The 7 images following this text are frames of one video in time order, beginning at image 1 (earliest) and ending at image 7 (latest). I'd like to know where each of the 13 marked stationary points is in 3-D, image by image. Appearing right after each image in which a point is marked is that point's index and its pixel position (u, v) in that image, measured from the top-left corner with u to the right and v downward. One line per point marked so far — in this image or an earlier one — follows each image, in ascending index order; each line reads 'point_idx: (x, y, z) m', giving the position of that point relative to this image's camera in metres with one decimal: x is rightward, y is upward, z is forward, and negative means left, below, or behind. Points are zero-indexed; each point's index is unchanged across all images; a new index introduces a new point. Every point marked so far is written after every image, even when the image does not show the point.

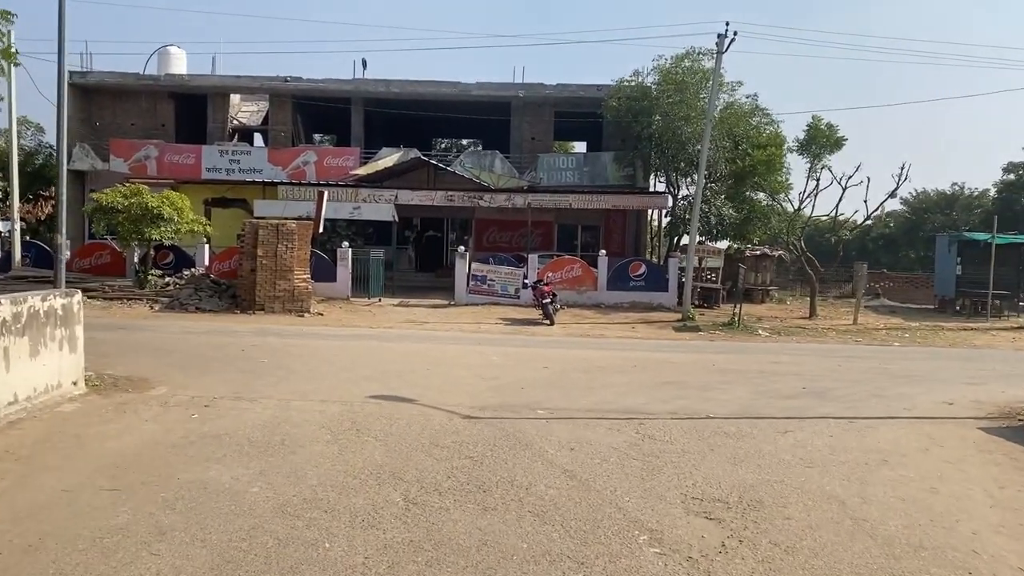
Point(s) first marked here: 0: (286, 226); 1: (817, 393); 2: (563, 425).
0: (-5.1, +1.4, +19.1) m
1: (+3.3, -1.1, +9.2) m
2: (+0.4, -1.1, +6.8) m
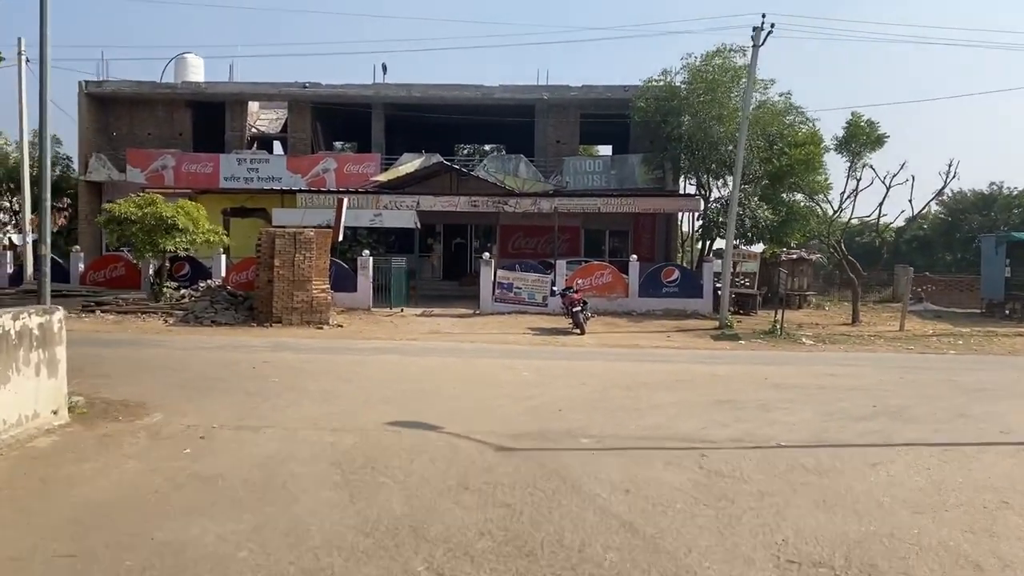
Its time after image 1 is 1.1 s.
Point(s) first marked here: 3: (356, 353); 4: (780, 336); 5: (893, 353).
0: (-4.5, +1.2, +18.3) m
1: (+3.6, -1.2, +8.1) m
2: (+0.7, -1.2, +5.8) m
3: (-2.5, -1.0, +13.5) m
4: (+5.6, -1.0, +17.6) m
5: (+6.9, -1.2, +15.4) m
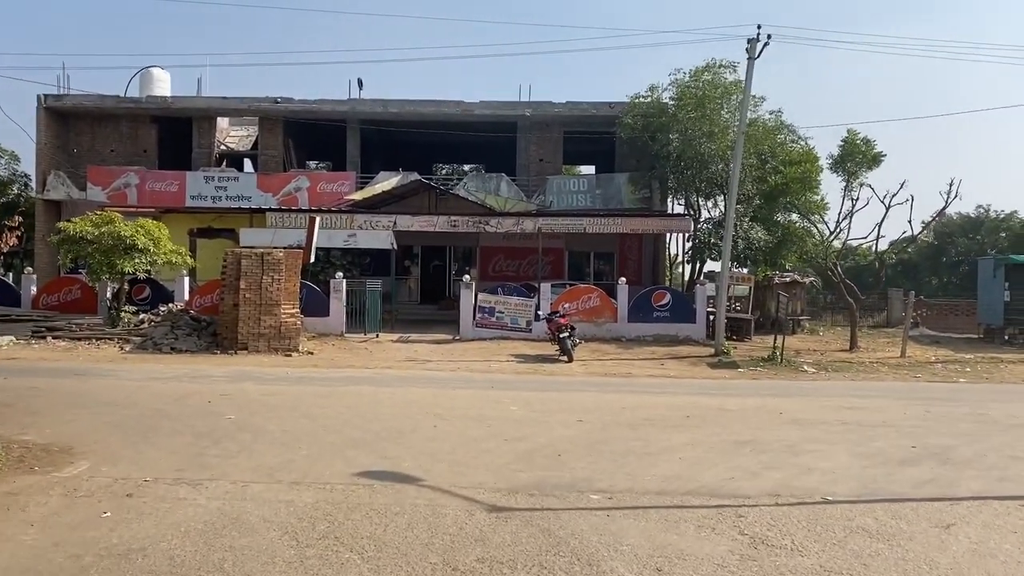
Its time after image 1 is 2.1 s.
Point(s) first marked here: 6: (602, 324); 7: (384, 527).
0: (-4.8, +0.7, +17.2) m
1: (+3.5, -1.4, +7.1) m
2: (+0.7, -1.3, +4.8) m
3: (-2.7, -1.4, +12.4) m
4: (+5.2, -1.5, +16.7) m
5: (+6.6, -1.6, +14.5) m
6: (+2.0, -0.8, +19.2) m
7: (-0.7, -1.3, +4.6) m
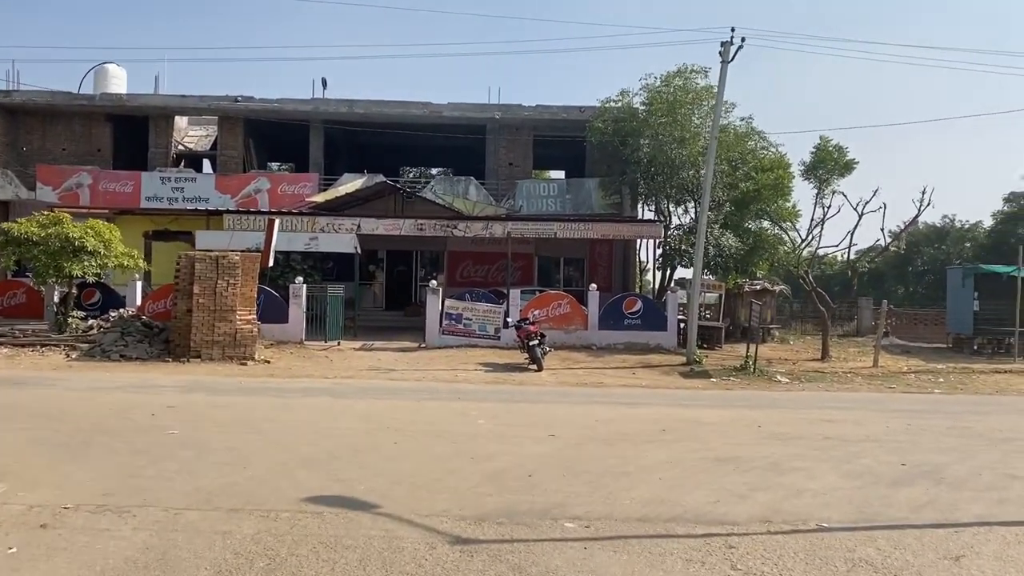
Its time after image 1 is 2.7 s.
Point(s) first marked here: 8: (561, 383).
0: (-5.5, +0.6, +16.4) m
1: (+3.3, -1.4, +6.7) m
2: (+0.5, -1.3, +4.2) m
3: (-3.1, -1.5, +11.7) m
4: (+4.6, -1.6, +16.3) m
5: (+6.1, -1.8, +14.2) m
6: (+1.3, -1.0, +18.7) m
7: (-0.9, -1.3, +4.0) m
8: (+0.8, -1.6, +14.3) m
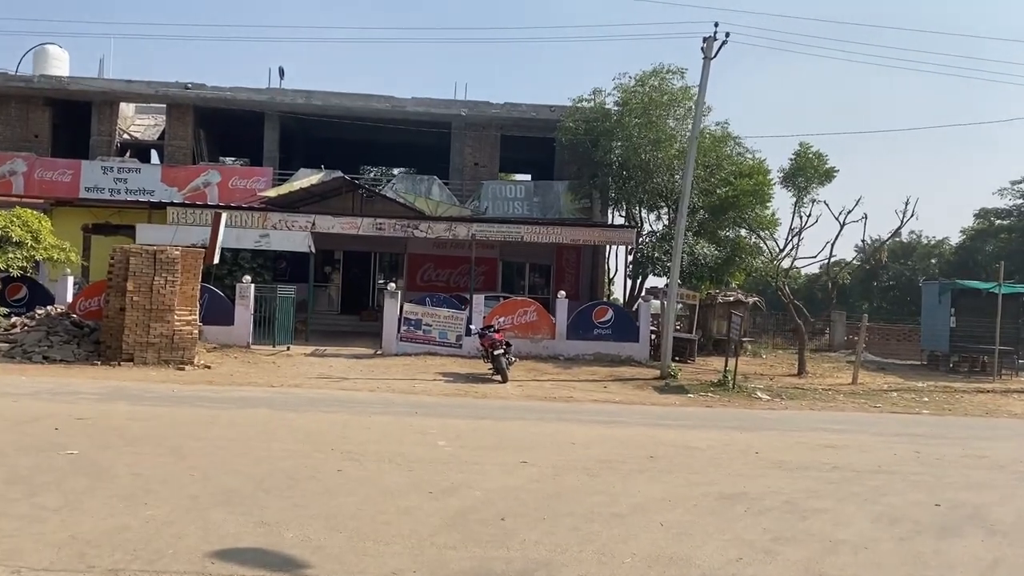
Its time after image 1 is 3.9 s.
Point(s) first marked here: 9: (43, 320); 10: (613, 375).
0: (-6.1, +0.6, +15.0) m
1: (+3.1, -1.5, +5.7) m
2: (+0.4, -1.3, +3.1) m
3: (-3.6, -1.4, +10.4) m
4: (+3.9, -1.8, +15.4) m
5: (+5.5, -2.0, +13.3) m
6: (+0.6, -1.1, +17.6) m
7: (-0.9, -1.3, +2.8) m
8: (+0.3, -1.7, +13.1) m
9: (-8.7, -0.6, +15.9) m
10: (+1.9, -1.6, +16.1) m
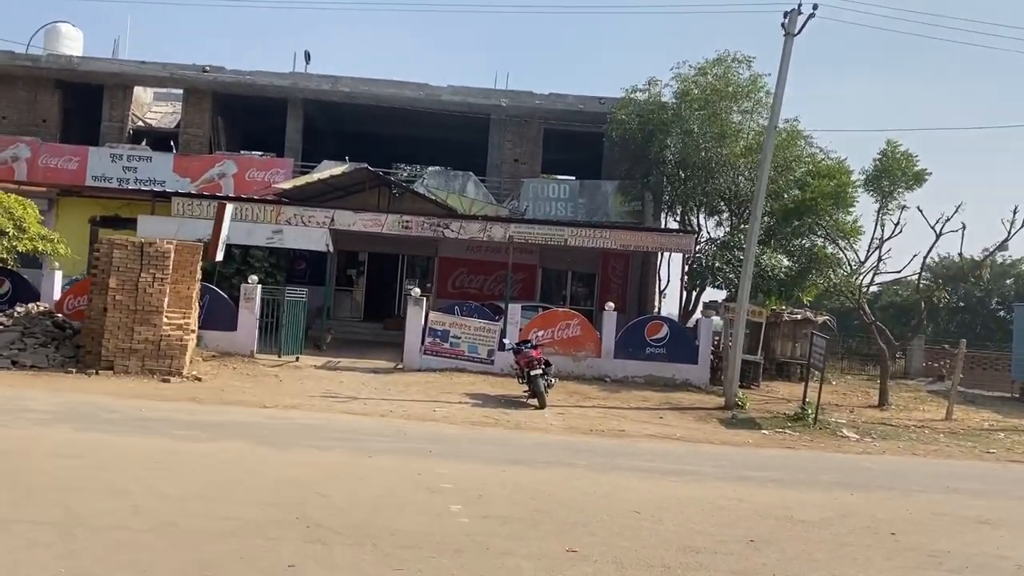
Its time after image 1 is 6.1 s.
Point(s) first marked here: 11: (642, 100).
0: (-5.4, +0.7, +13.1) m
1: (+3.2, -1.6, +3.3) m
2: (+0.5, -1.3, +0.8) m
3: (-3.2, -1.4, +8.3) m
4: (+4.5, -2.1, +12.9) m
5: (+6.0, -2.2, +10.8) m
6: (+1.3, -1.3, +15.3) m
7: (-0.9, -1.2, +0.6) m
8: (+0.8, -1.8, +10.9) m
9: (-8.1, -0.5, +14.0) m
10: (+2.5, -1.8, +13.8) m
11: (+3.1, +4.4, +19.9) m
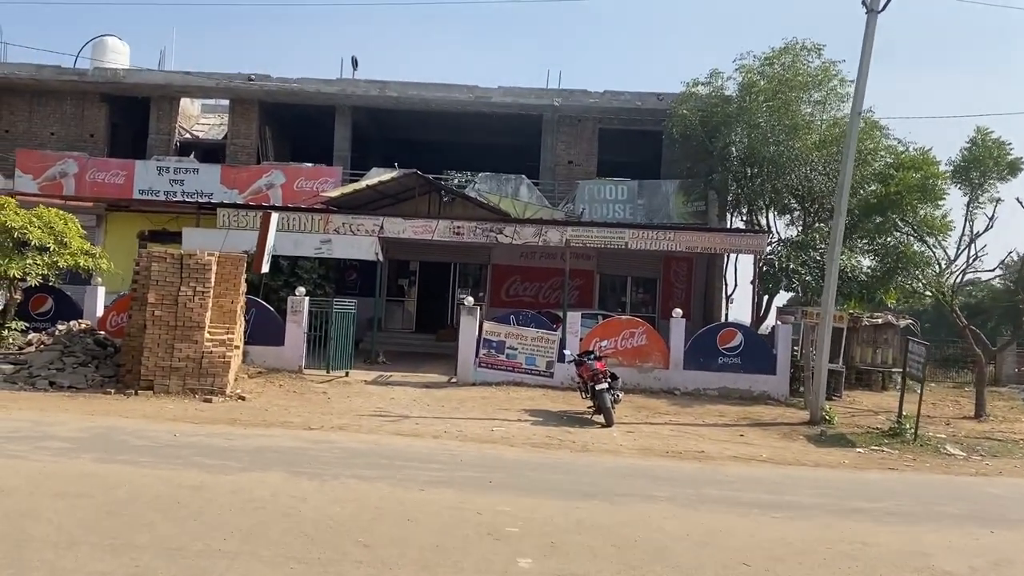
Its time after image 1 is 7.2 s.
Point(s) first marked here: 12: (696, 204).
0: (-4.6, +0.4, +12.4) m
1: (+3.5, -1.6, +2.1) m
2: (+0.6, -1.3, -0.2) m
3: (-2.6, -1.5, +7.5) m
4: (+5.4, -2.1, +11.6) m
5: (+6.8, -2.2, +9.4) m
6: (+2.3, -1.4, +14.2) m
7: (-0.7, -1.2, -0.3) m
8: (+1.5, -1.9, +9.8) m
9: (-7.1, -0.8, +13.5) m
10: (+3.5, -1.9, +12.6) m
11: (+4.3, +4.3, +18.7) m
12: (+4.3, +2.0, +19.9) m
